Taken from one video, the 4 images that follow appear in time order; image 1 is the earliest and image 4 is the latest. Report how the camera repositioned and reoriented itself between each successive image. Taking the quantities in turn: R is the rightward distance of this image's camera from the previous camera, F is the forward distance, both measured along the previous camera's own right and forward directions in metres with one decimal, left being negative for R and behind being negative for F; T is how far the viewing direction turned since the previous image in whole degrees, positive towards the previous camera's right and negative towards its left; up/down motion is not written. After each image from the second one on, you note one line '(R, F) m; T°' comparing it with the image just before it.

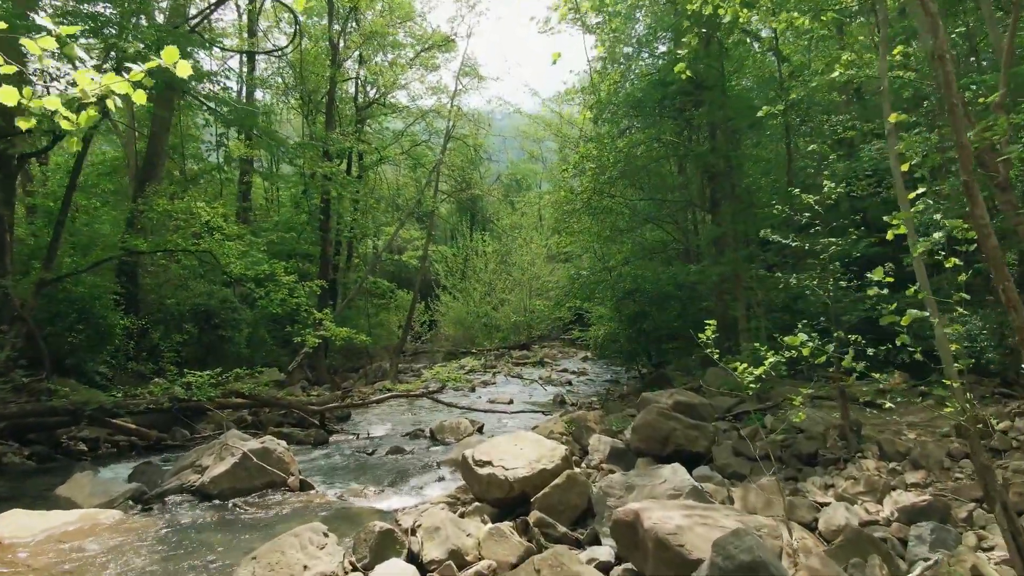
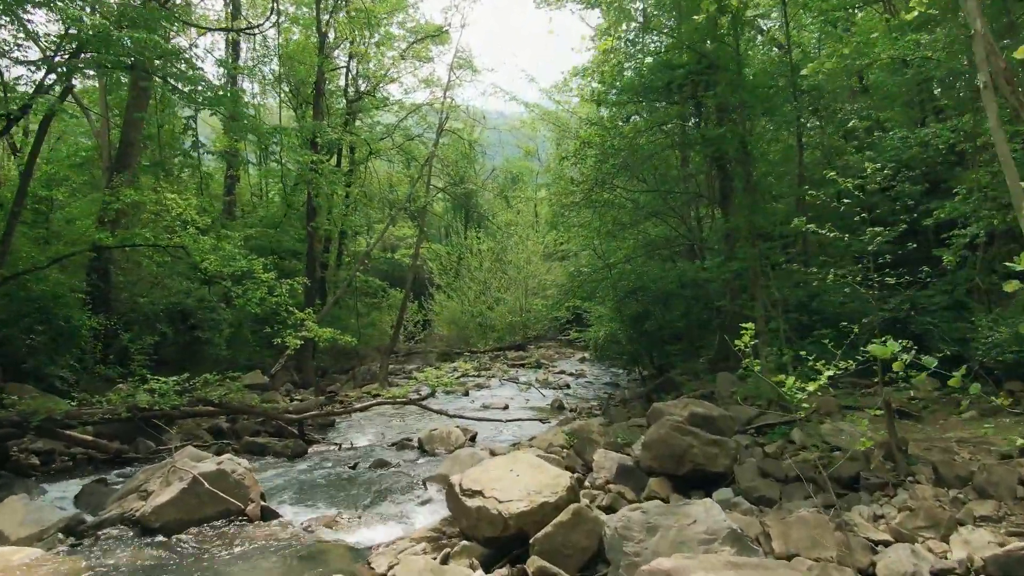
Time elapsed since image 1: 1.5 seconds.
(0.0, +0.9) m; 0°
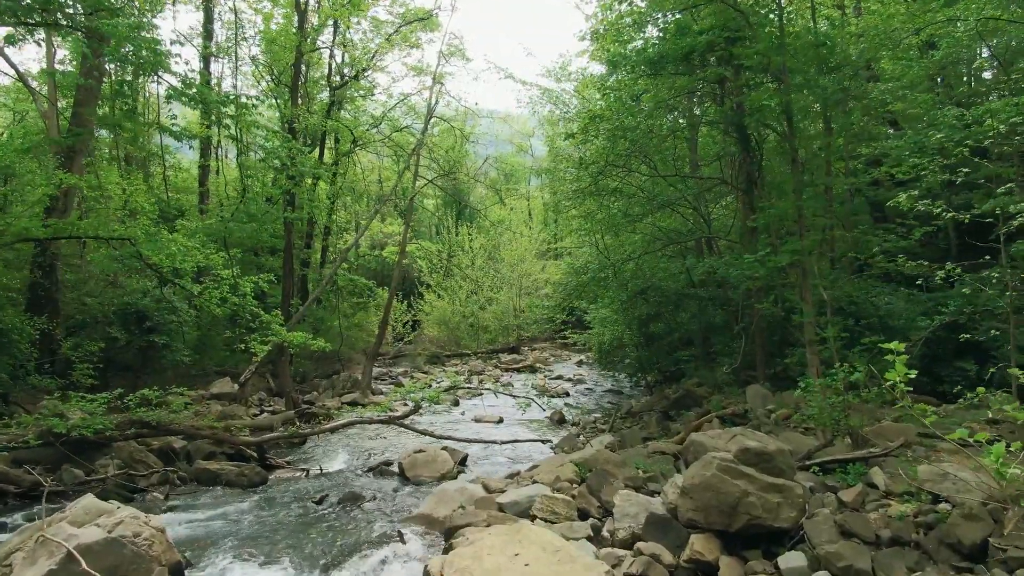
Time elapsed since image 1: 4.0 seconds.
(-0.1, +1.5) m; +1°
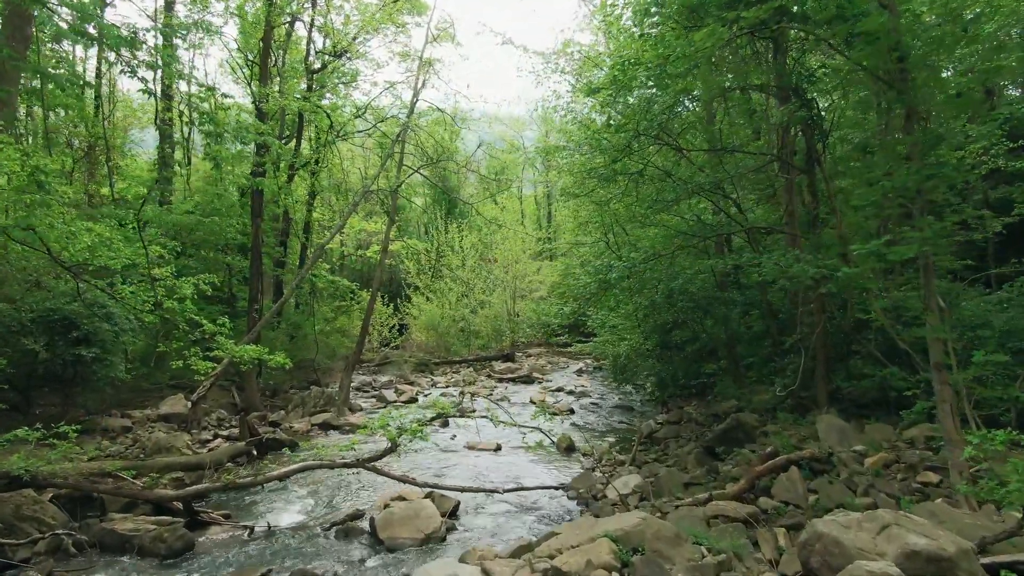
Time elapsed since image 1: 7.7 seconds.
(-0.2, +2.0) m; +1°
